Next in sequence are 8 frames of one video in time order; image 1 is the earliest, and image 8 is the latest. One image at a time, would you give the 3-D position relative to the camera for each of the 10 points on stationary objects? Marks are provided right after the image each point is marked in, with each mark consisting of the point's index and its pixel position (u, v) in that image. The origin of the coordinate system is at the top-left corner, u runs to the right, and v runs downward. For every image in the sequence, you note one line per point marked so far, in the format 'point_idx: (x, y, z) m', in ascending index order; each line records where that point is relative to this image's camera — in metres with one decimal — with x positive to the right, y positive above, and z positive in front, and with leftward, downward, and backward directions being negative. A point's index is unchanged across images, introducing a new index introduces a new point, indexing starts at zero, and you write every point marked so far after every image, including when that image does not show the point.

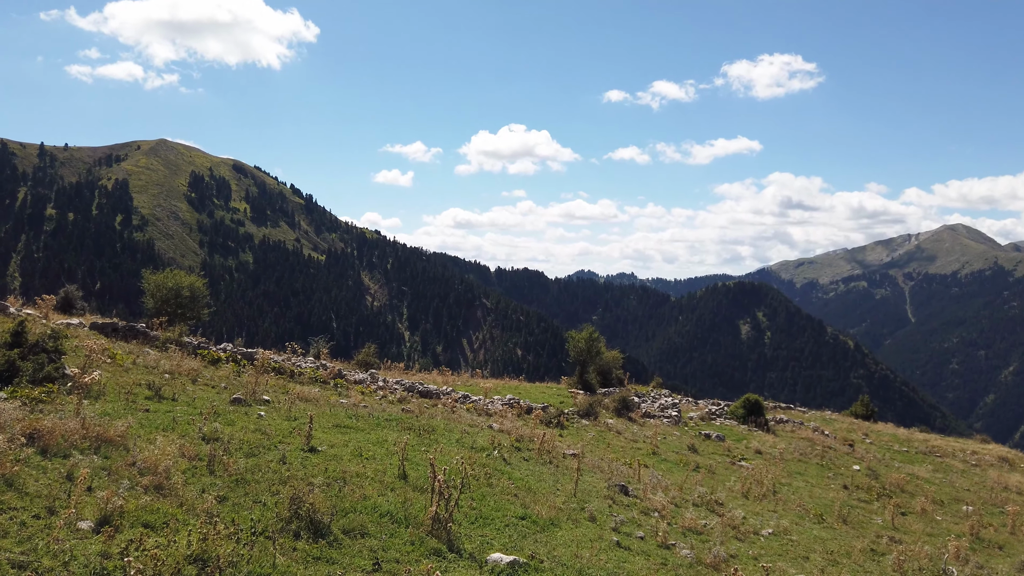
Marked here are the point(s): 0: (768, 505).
0: (+5.4, -4.6, +16.7) m
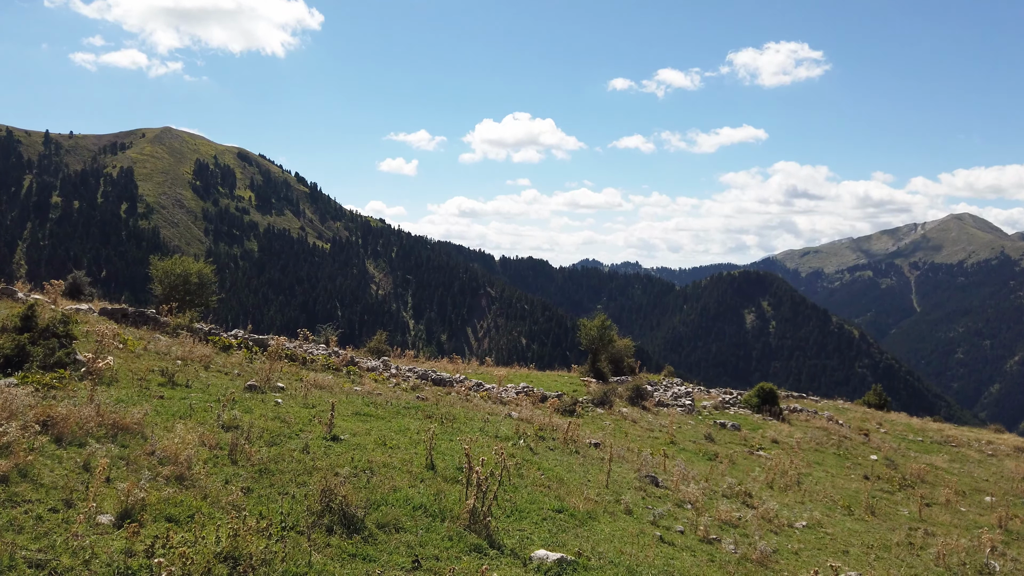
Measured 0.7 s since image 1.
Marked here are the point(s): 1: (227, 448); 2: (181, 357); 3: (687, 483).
0: (+5.9, -4.3, +16.2) m
1: (-3.1, -1.8, +8.7) m
2: (-7.5, -1.6, +17.7) m
3: (+3.0, -3.4, +13.3) m
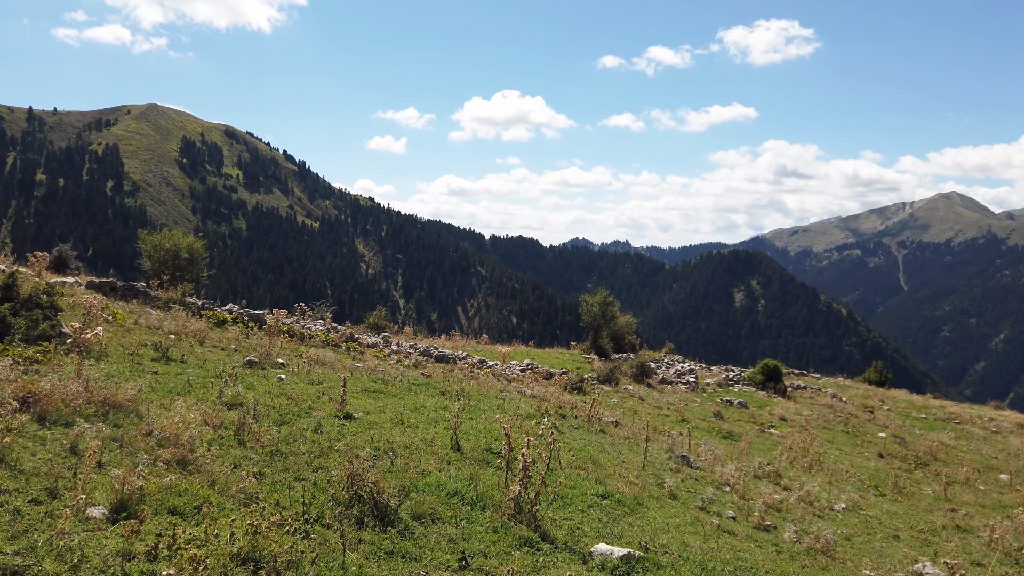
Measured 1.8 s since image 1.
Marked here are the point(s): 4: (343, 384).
0: (+6.2, -3.7, +15.5) m
1: (-2.8, -1.4, +7.7) m
2: (-7.2, -0.9, +16.8) m
3: (+3.3, -2.8, +12.5) m
4: (-2.7, -1.5, +12.3) m
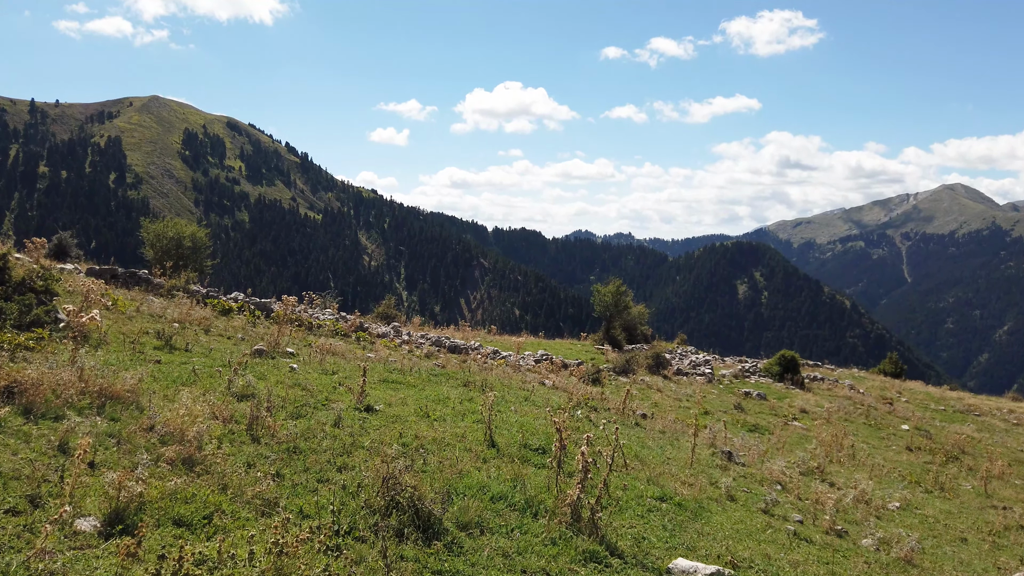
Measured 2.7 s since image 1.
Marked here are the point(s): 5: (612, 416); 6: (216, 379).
0: (+6.6, -3.4, +14.6) m
1: (-2.3, -1.2, +6.9) m
2: (-6.8, -0.6, +15.9) m
3: (+3.8, -2.6, +11.7) m
4: (-2.2, -1.3, +11.5) m
5: (+1.5, -1.9, +12.0) m
6: (-3.4, -1.0, +9.0) m
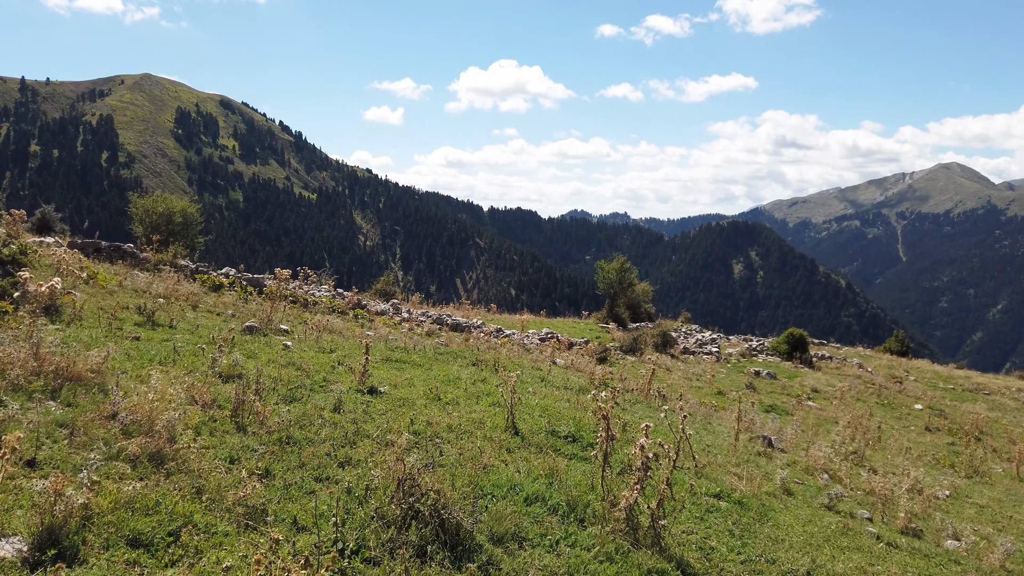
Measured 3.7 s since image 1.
0: (+6.8, -2.9, +13.7) m
1: (-2.1, -0.9, +5.9) m
2: (-6.6, -0.1, +14.9) m
3: (+4.0, -2.2, +10.7) m
4: (-2.0, -0.9, +10.5) m
5: (+1.7, -1.5, +11.0) m
6: (-3.2, -0.7, +7.9) m
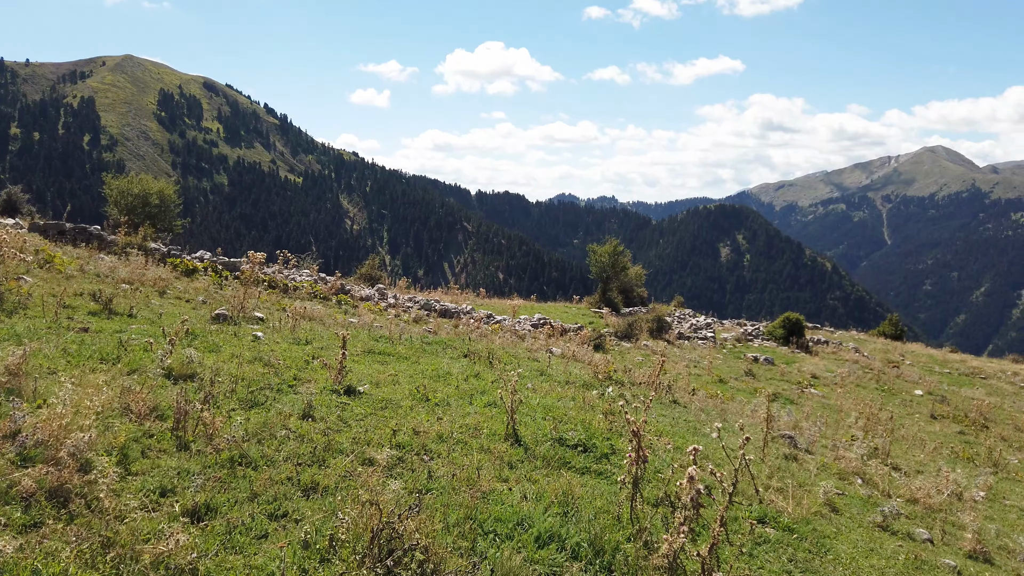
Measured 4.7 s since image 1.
0: (+6.7, -2.6, +12.8) m
1: (-2.1, -0.8, +4.8) m
2: (-6.7, +0.1, +13.7) m
3: (+3.9, -2.0, +9.8) m
4: (-2.1, -0.7, +9.4) m
5: (+1.7, -1.3, +10.0) m
6: (-3.2, -0.6, +6.9) m
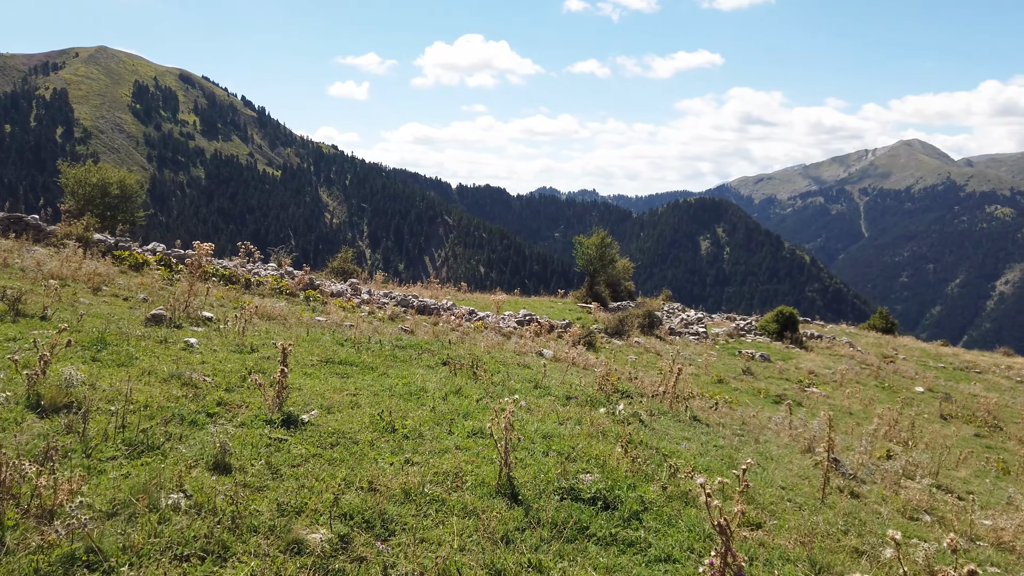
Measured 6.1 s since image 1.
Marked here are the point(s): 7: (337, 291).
0: (+6.5, -2.5, +11.4) m
1: (-2.1, -0.8, +3.2) m
2: (-7.0, +0.2, +11.9) m
3: (+3.8, -1.9, +8.3) m
4: (-2.2, -0.6, +7.8) m
5: (+1.6, -1.3, +8.5) m
6: (-3.3, -0.6, +5.2) m
7: (-4.2, -0.1, +18.7) m
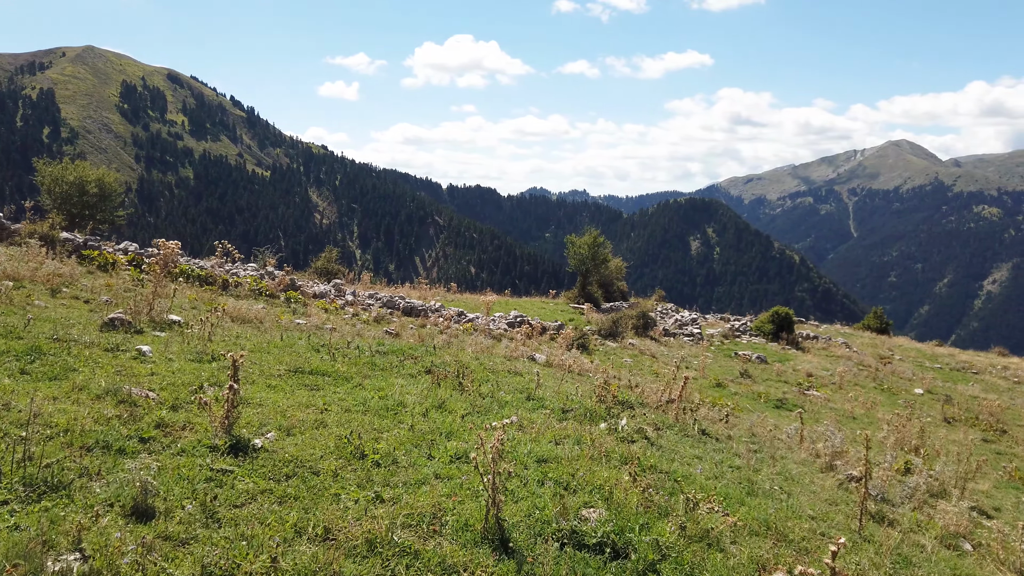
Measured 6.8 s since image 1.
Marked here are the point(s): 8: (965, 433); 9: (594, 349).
0: (+6.4, -2.5, +10.7) m
1: (-2.1, -0.8, +2.4) m
2: (-7.1, +0.2, +11.1) m
3: (+3.7, -1.9, +7.6) m
4: (-2.3, -0.6, +7.0) m
5: (+1.5, -1.3, +7.7) m
6: (-3.3, -0.6, +4.4) m
7: (-4.4, -0.1, +17.9) m
8: (+10.5, -3.4, +18.0) m
9: (+2.0, -1.4, +17.6) m
